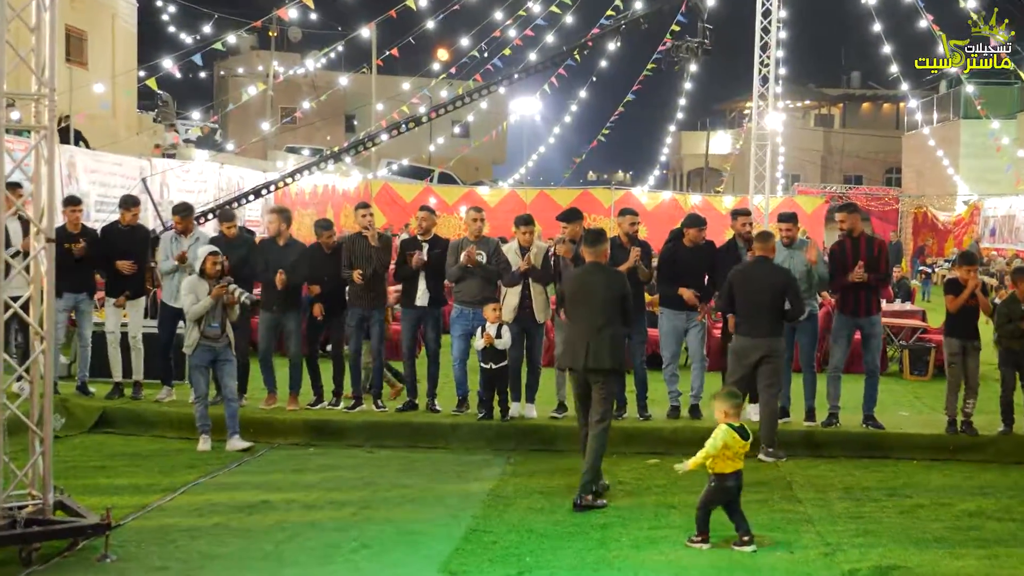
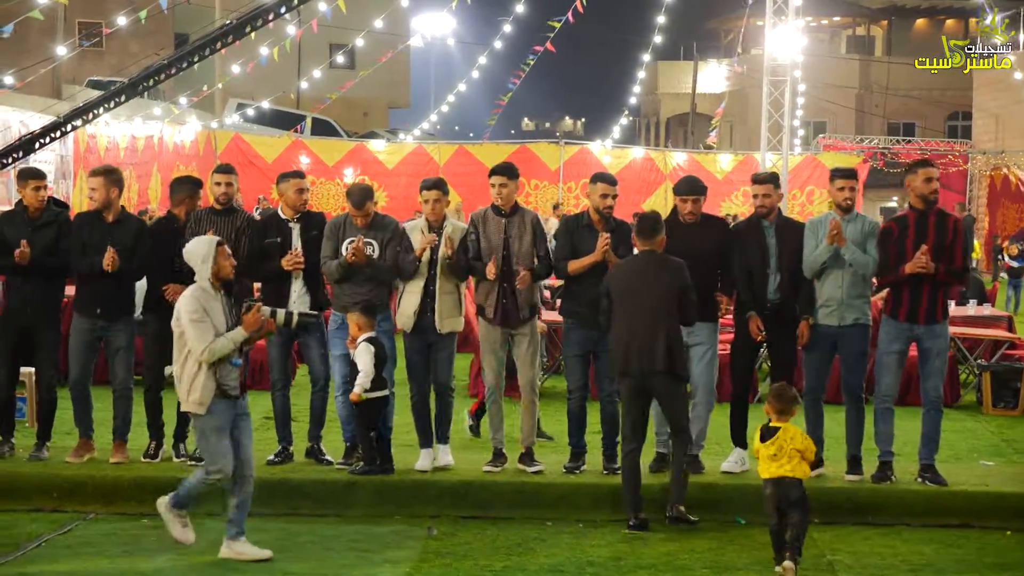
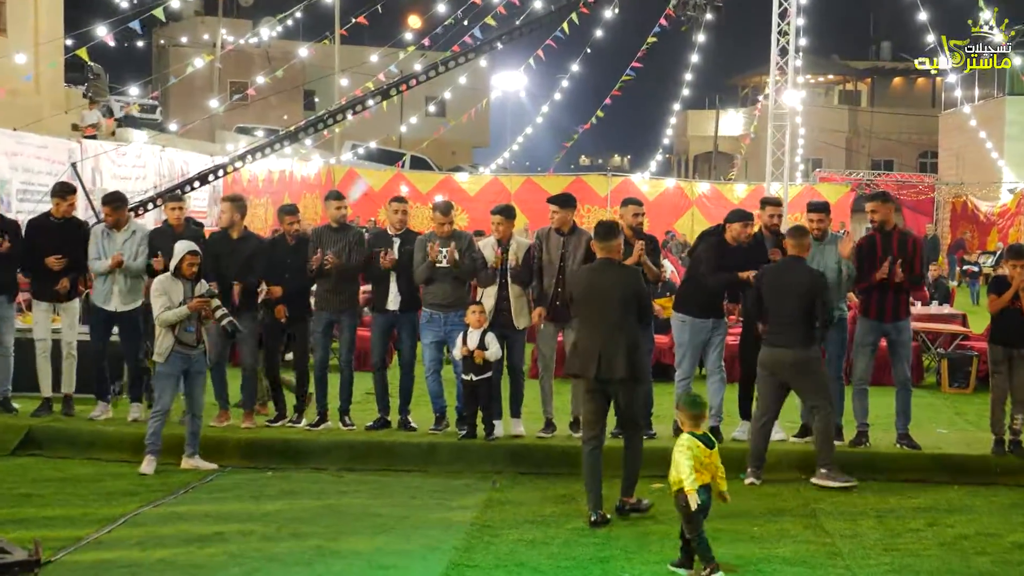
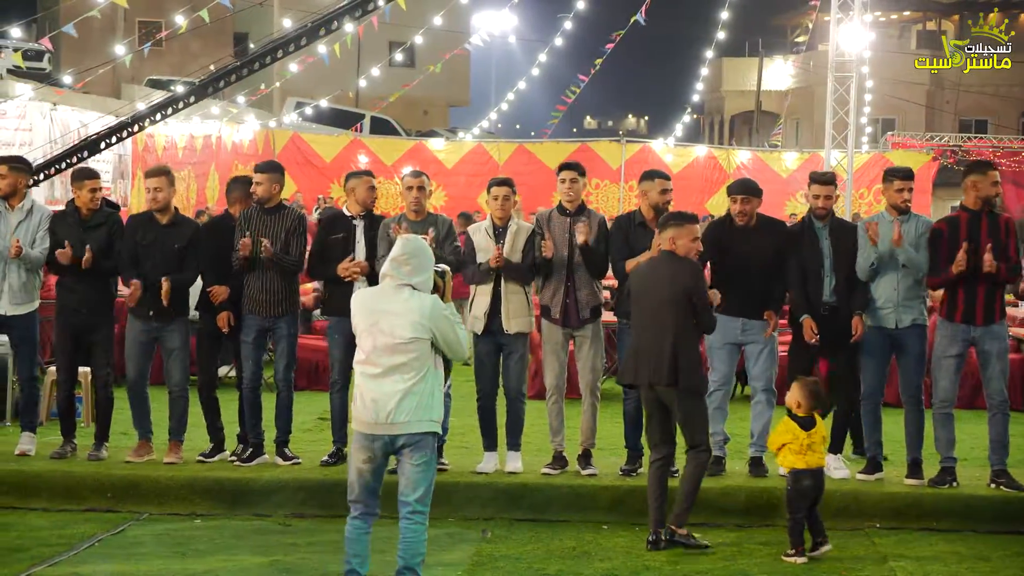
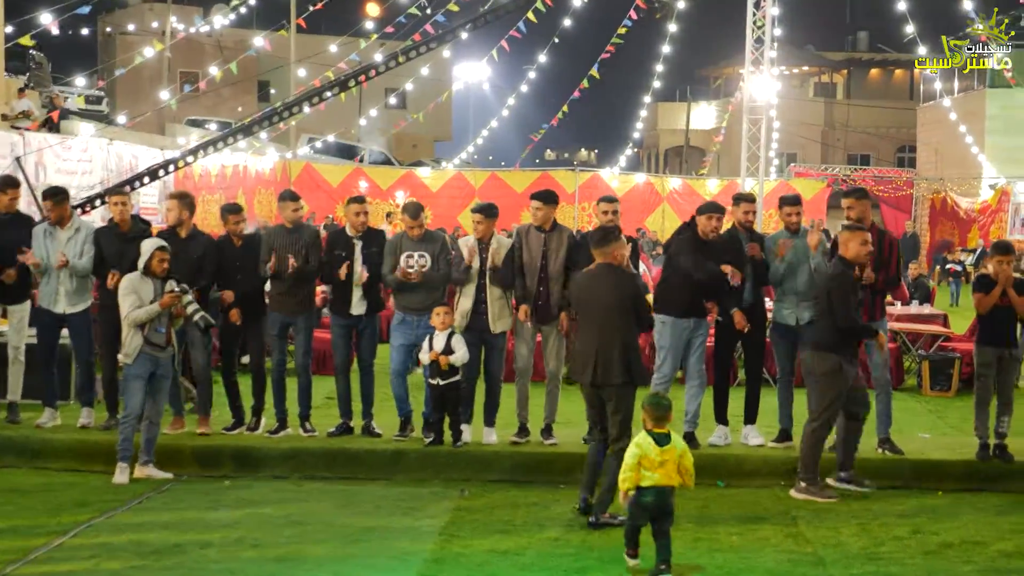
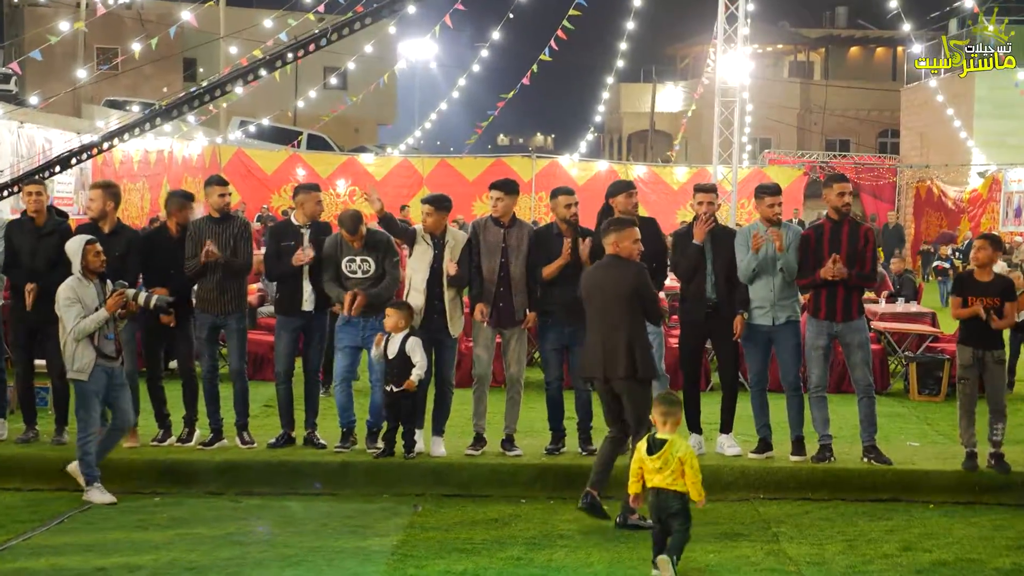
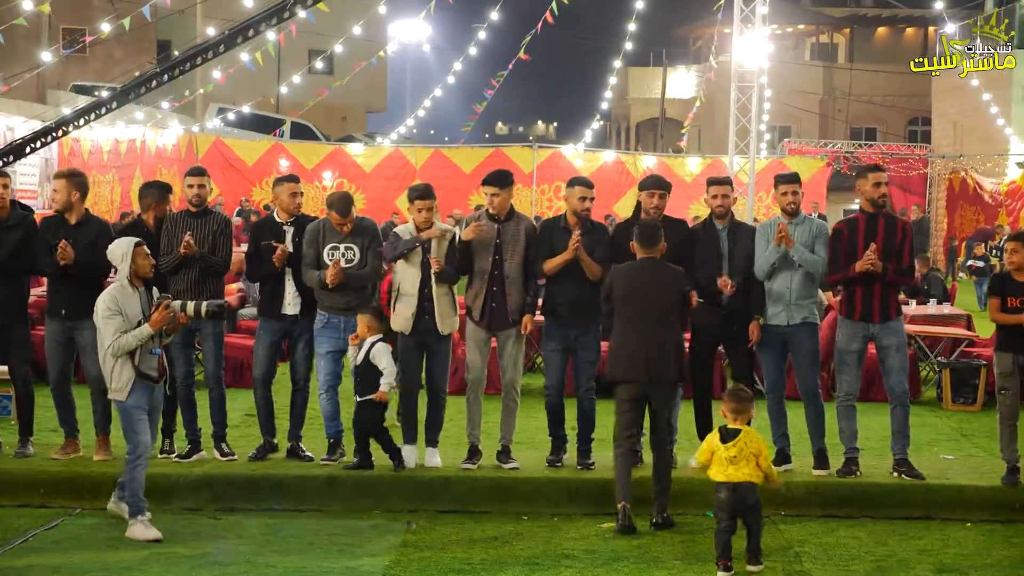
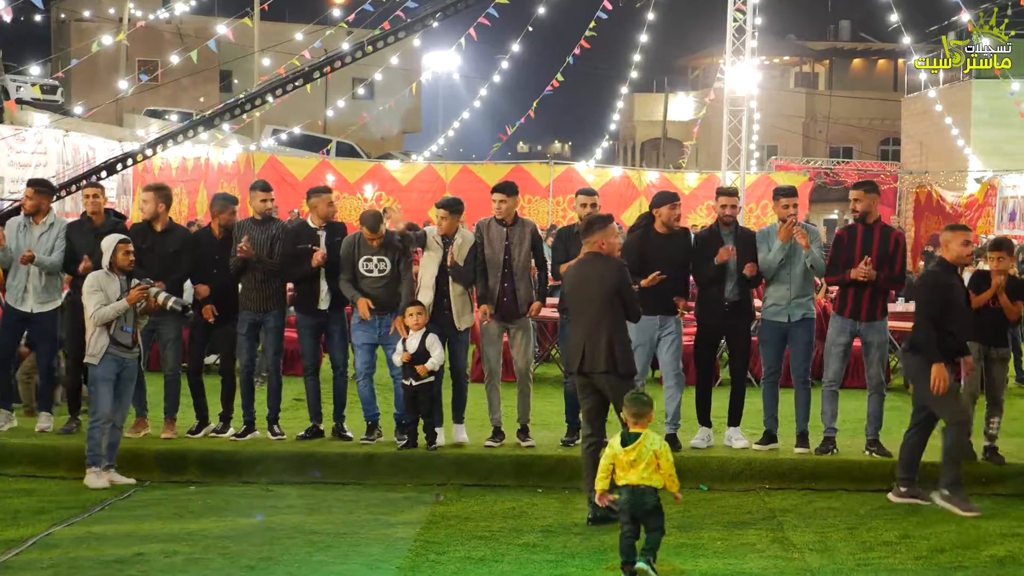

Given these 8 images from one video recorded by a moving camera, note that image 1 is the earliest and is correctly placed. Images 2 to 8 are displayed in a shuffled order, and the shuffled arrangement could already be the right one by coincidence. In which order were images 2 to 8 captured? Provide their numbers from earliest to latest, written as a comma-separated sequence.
3, 5, 8, 6, 7, 2, 4
